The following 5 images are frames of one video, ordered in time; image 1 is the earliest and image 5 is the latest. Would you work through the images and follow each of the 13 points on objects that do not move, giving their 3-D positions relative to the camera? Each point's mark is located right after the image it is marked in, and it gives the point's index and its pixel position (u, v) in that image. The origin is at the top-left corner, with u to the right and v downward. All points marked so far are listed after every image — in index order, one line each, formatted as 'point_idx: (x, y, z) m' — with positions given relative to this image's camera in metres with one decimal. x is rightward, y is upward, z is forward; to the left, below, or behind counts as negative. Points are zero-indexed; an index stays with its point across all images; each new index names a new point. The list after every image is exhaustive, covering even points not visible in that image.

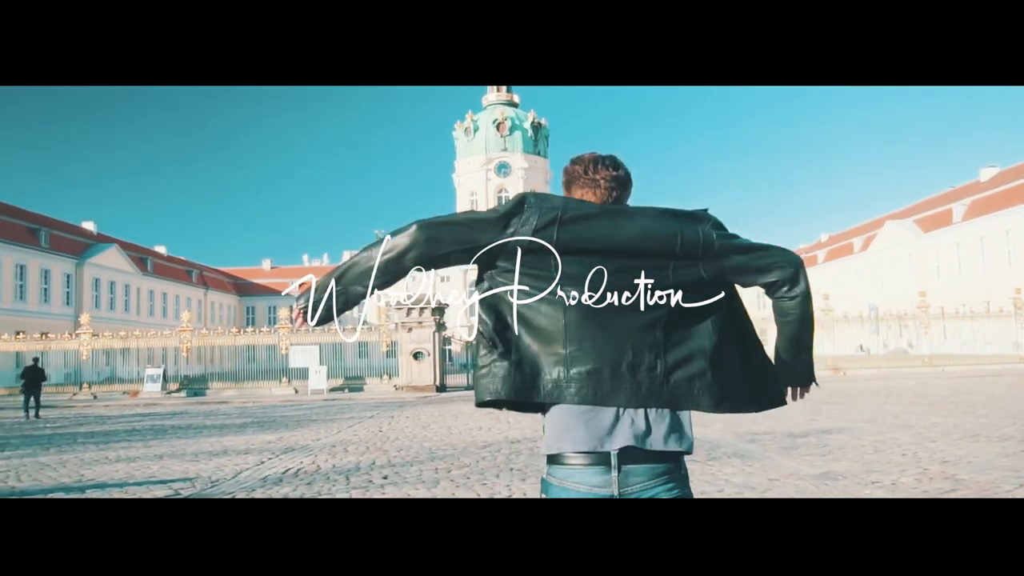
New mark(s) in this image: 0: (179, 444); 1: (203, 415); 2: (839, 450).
0: (-4.0, -1.9, +10.2) m
1: (-5.8, -2.4, +16.1) m
2: (+3.1, -1.6, +8.1) m
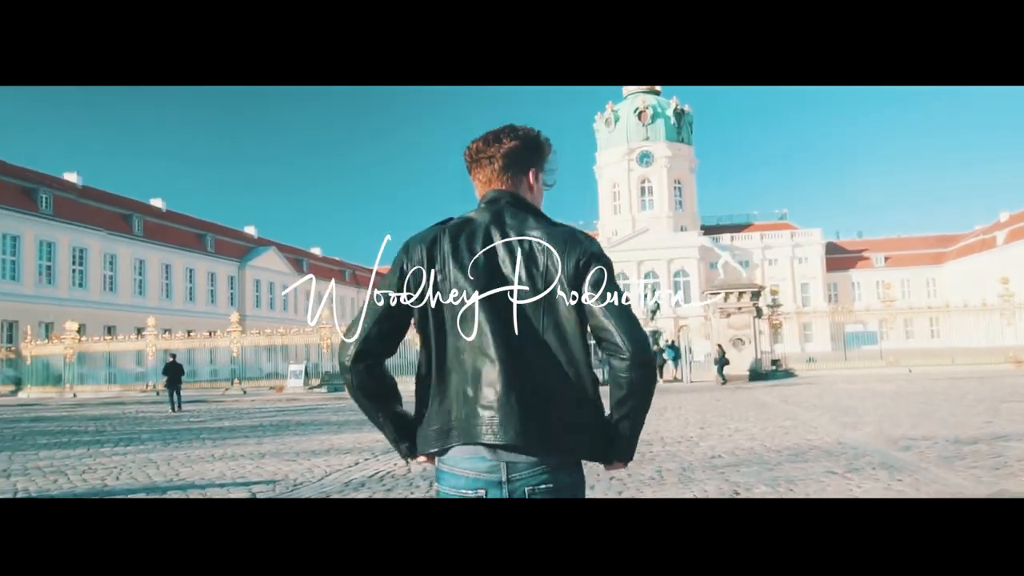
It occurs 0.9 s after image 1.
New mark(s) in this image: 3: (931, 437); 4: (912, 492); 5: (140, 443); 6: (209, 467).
0: (-2.6, -1.8, +10.1) m
1: (-3.4, -2.4, +16.2) m
2: (+4.0, -1.4, +6.7) m
3: (+4.2, -1.5, +8.3) m
4: (+2.8, -1.4, +5.8) m
5: (-4.6, -1.9, +10.3) m
6: (-2.7, -1.6, +7.6) m
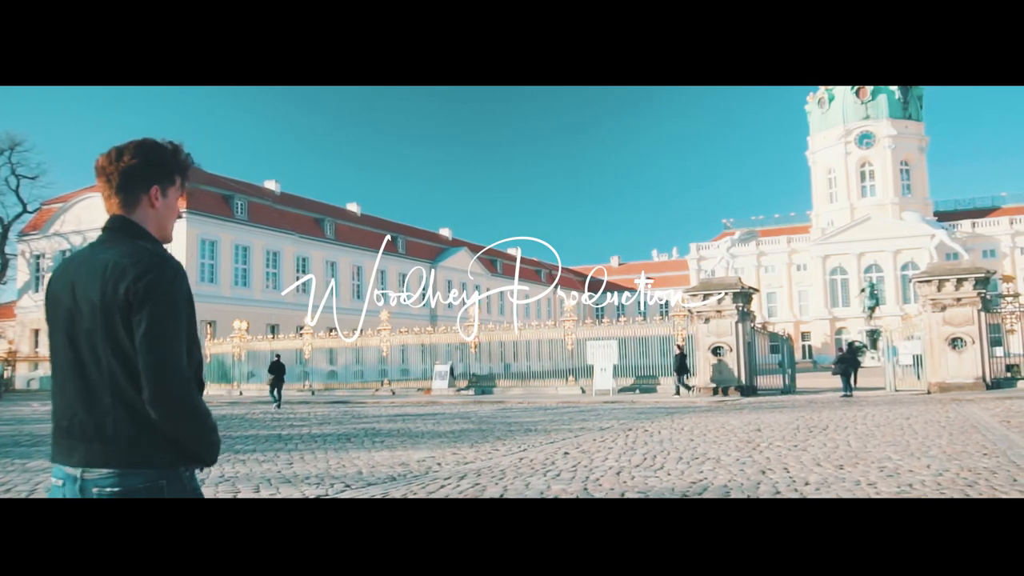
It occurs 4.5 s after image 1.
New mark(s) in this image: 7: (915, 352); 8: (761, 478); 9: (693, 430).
0: (-1.8, -1.6, +8.1) m
1: (-1.1, -2.2, +14.2) m
2: (+3.7, -1.1, +3.2) m
3: (+4.2, -1.2, +4.7) m
4: (+2.2, -1.1, +2.6) m
5: (-3.7, -1.8, +8.9) m
6: (-2.7, -1.4, +5.8) m
7: (+9.0, -1.4, +18.7) m
8: (+1.9, -1.4, +6.3) m
9: (+2.2, -1.7, +10.3) m
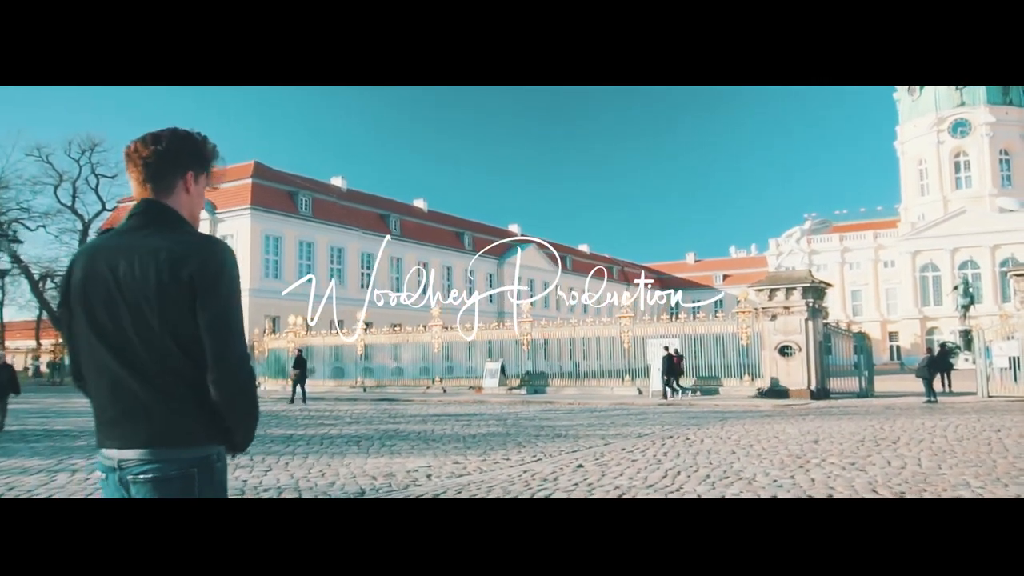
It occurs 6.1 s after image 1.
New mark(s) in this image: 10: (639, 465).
0: (-1.8, -1.5, +7.3) m
1: (-0.4, -2.1, +13.3) m
2: (+3.3, -1.0, +1.9) m
3: (+3.9, -1.1, +3.3) m
4: (+1.8, -1.0, +1.4) m
5: (-3.6, -1.6, +8.2) m
6: (-2.8, -1.3, +5.0) m
7: (+10.0, -1.3, +16.8) m
8: (+1.8, -1.3, +5.1) m
9: (+2.5, -1.6, +9.0) m
10: (+1.1, -1.4, +6.8) m
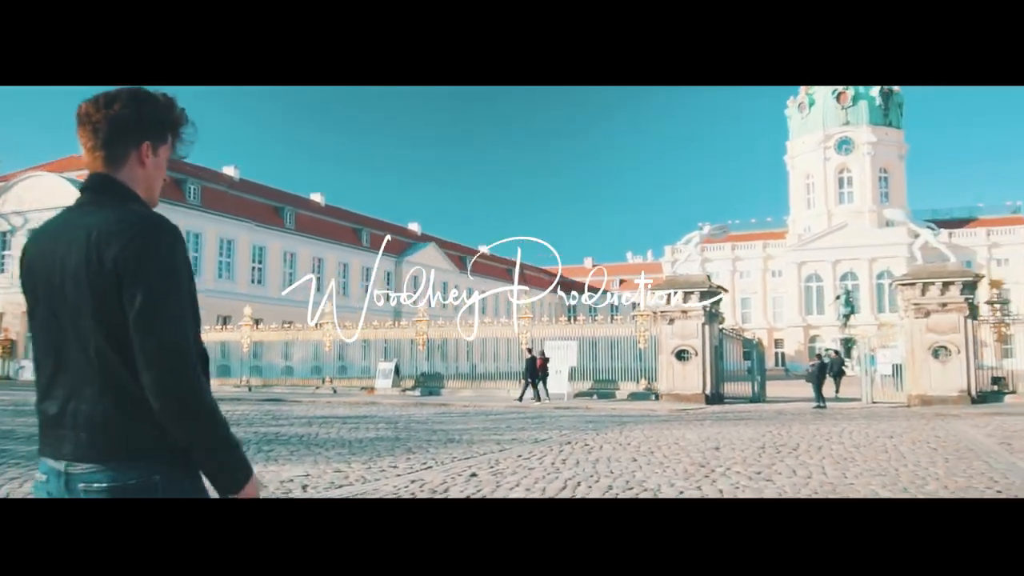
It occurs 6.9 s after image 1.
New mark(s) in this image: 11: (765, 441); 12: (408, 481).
0: (-2.7, -1.4, +6.5) m
1: (-2.1, -2.0, +12.6) m
2: (+3.0, -1.1, +1.7) m
3: (+3.5, -1.1, +3.2) m
4: (+1.6, -1.0, +1.1) m
5: (-4.6, -1.5, +7.2) m
6: (-3.4, -1.2, +4.1) m
7: (+7.9, -1.5, +17.4) m
8: (+1.1, -1.3, +4.7) m
9: (+1.4, -1.6, +8.7) m
10: (+0.2, -1.4, +6.4) m
11: (+2.6, -1.5, +8.5) m
12: (-0.7, -1.4, +6.2) m
